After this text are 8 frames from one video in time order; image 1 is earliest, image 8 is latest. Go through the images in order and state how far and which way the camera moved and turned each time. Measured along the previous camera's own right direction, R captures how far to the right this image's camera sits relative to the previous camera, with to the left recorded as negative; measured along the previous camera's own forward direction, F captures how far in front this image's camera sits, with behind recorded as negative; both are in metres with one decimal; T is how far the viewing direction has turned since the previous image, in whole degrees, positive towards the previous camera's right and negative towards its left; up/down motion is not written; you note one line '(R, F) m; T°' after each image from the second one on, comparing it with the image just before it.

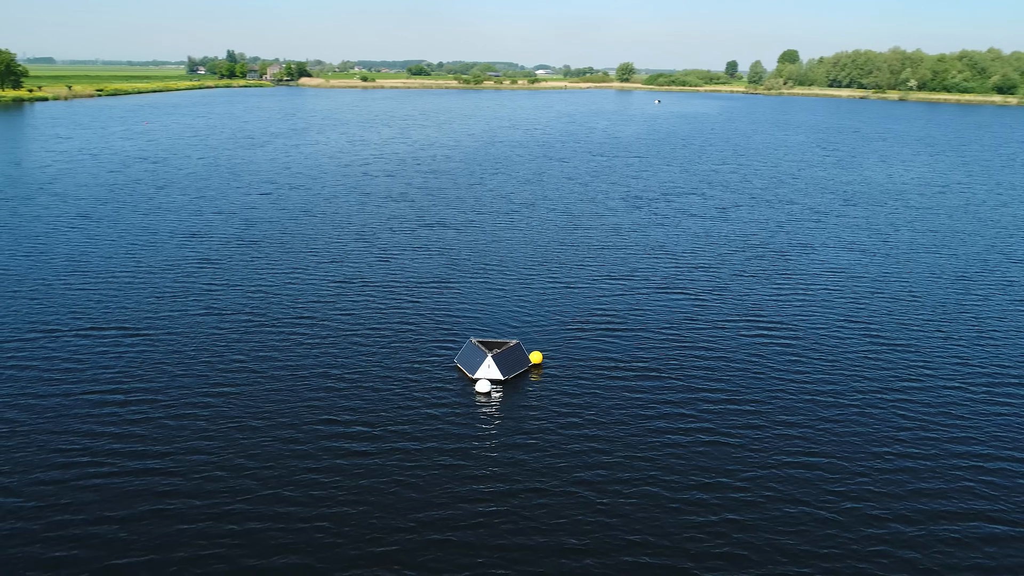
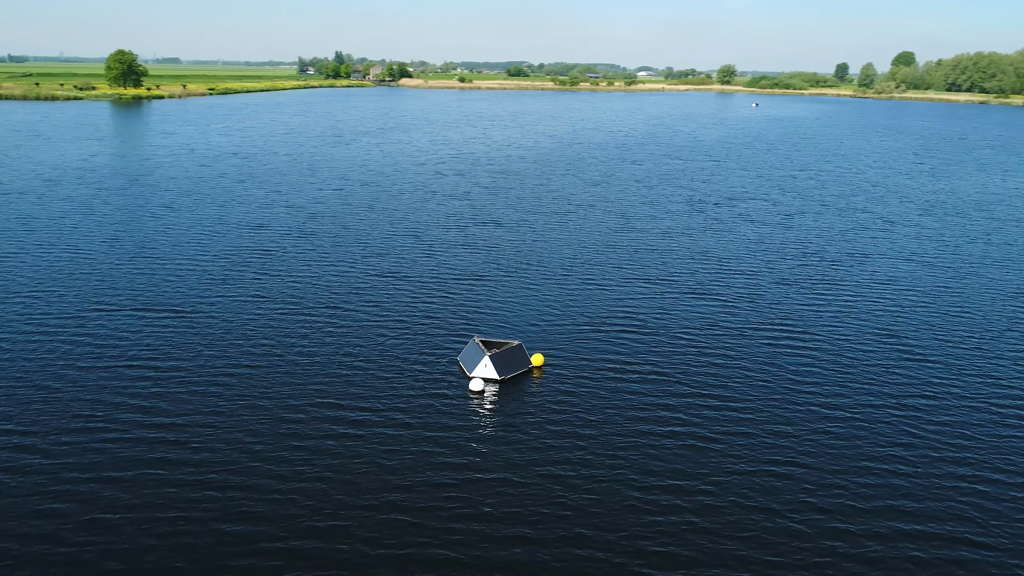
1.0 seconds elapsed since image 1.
(+5.6, -1.4) m; -7°
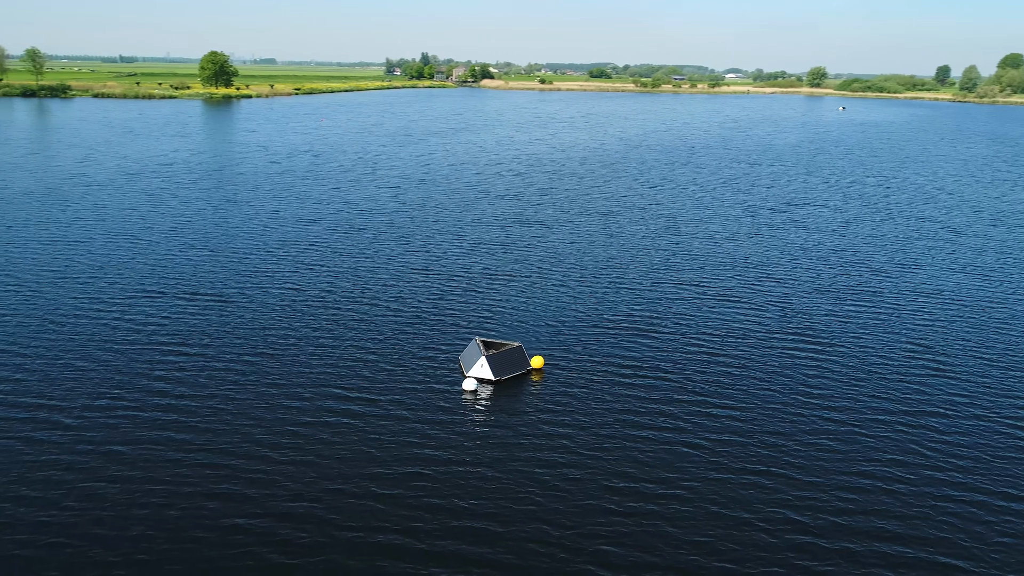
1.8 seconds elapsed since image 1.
(+4.7, -0.9) m; -6°
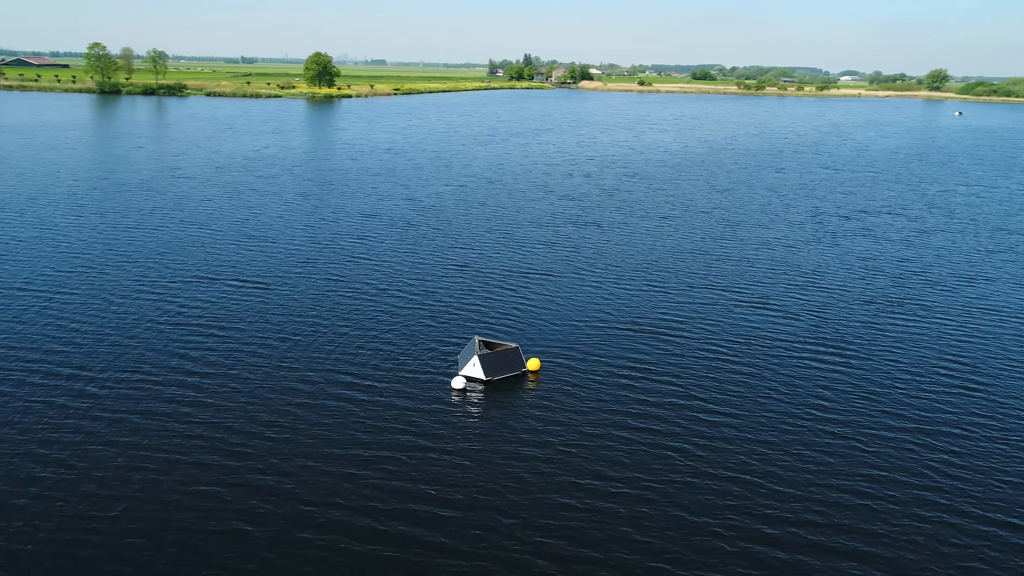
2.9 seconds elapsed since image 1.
(+5.9, -0.8) m; -7°
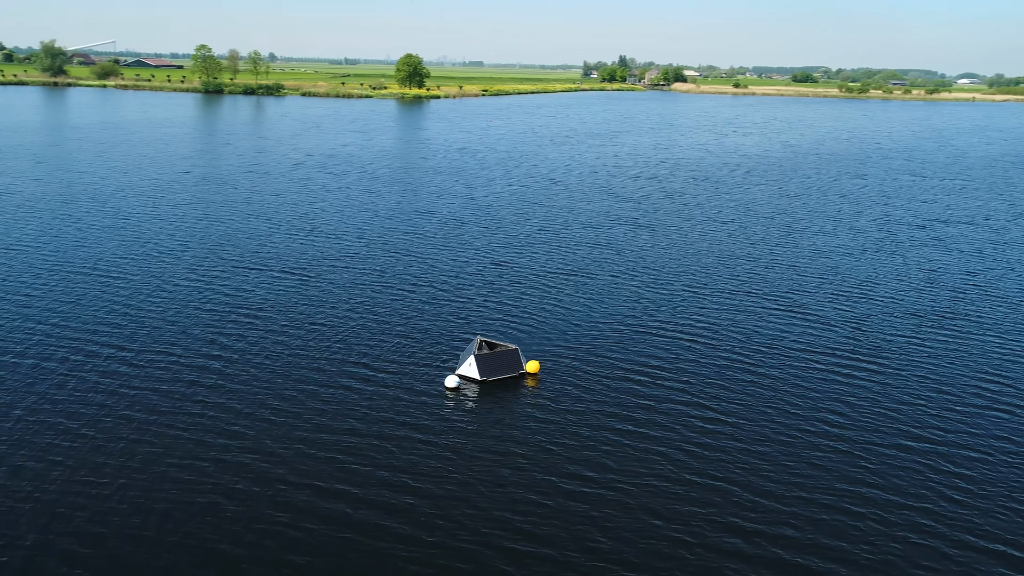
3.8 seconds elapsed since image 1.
(+5.1, -0.6) m; -7°
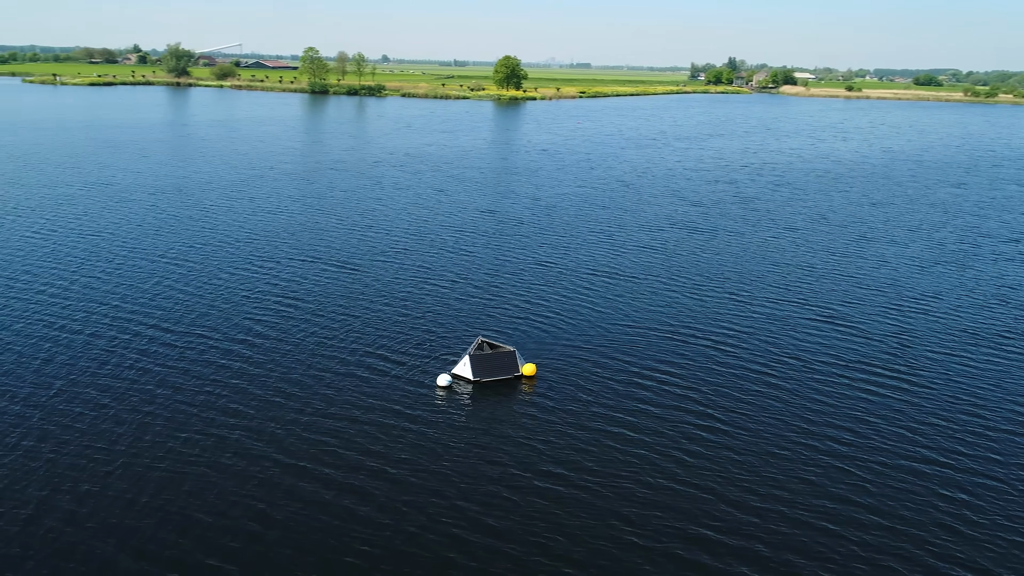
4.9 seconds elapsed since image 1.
(+5.7, -0.4) m; -7°
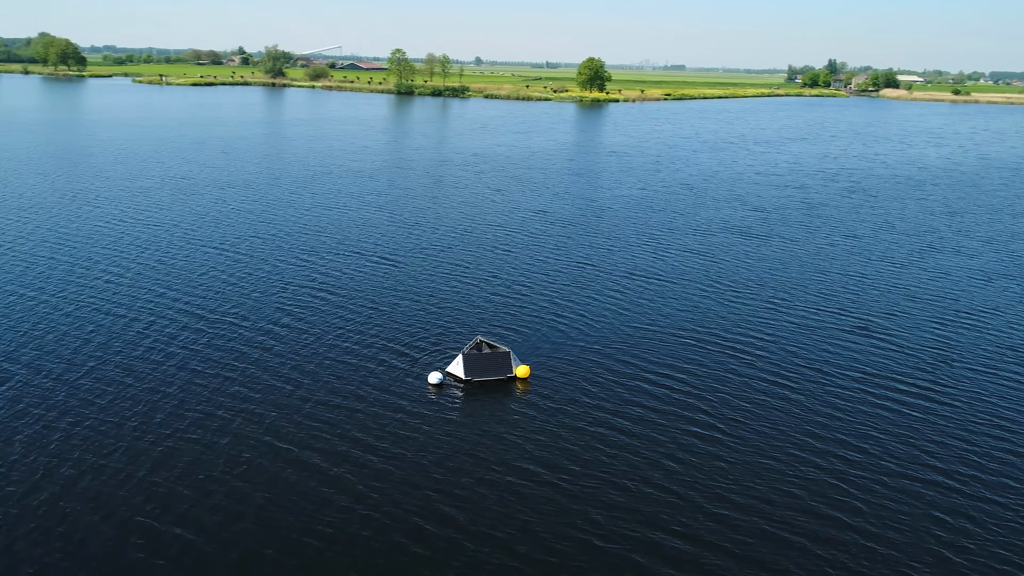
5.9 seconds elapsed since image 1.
(+4.9, -0.3) m; -6°
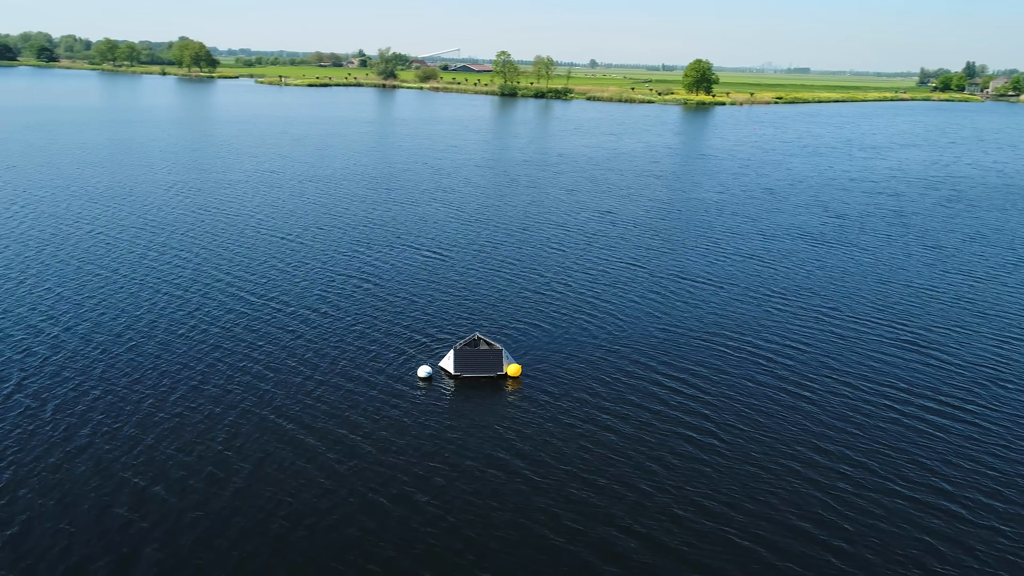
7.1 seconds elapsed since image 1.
(+6.1, -0.1) m; -8°
